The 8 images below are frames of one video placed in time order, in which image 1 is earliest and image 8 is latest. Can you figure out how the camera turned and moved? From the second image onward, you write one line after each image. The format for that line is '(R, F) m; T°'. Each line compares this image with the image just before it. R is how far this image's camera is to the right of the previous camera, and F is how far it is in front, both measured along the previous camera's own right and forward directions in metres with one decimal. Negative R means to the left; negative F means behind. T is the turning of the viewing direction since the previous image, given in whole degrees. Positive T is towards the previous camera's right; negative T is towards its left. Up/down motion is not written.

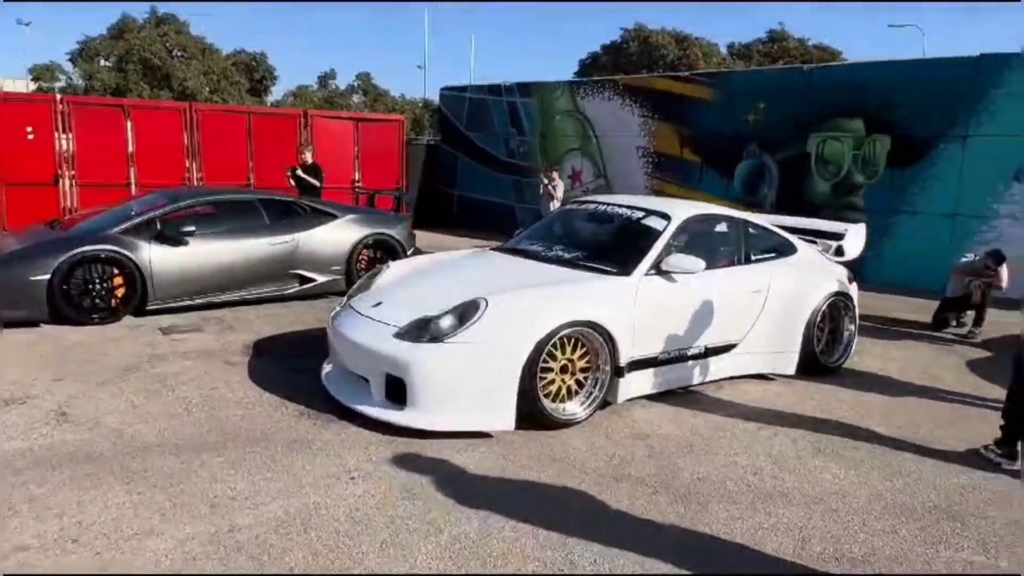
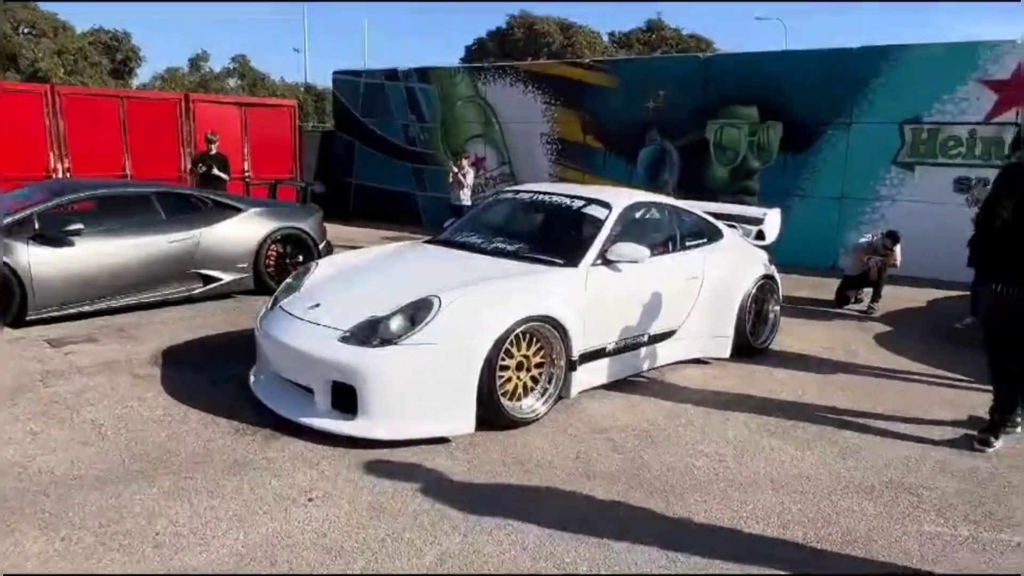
(-0.4, +0.2) m; +9°
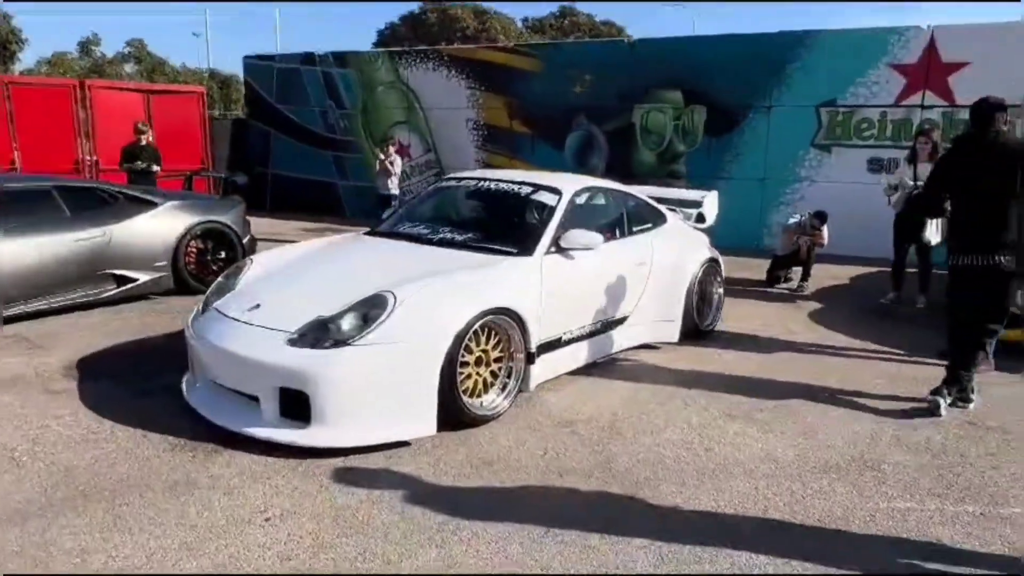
(-0.2, +0.2) m; +6°
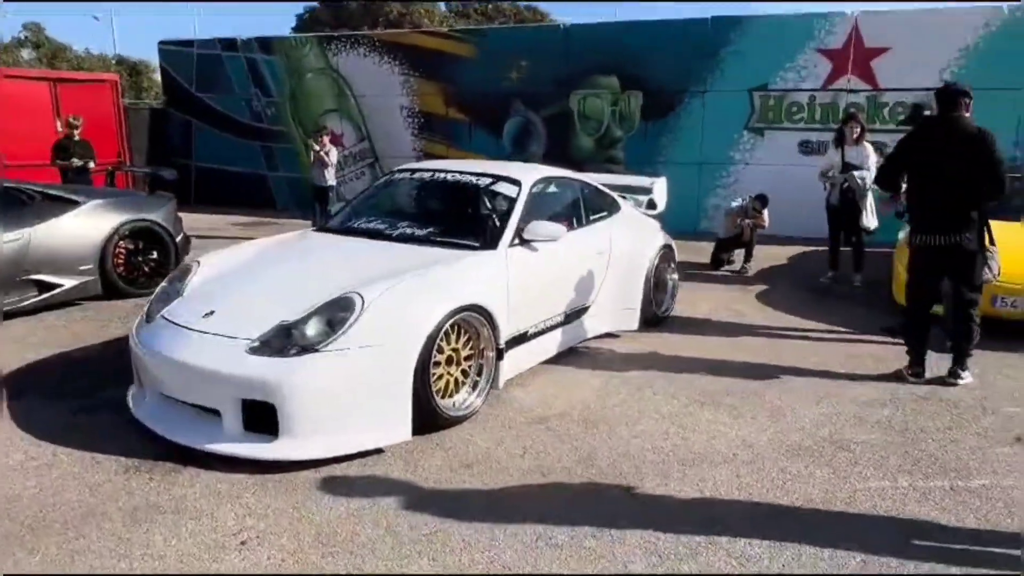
(-0.2, +0.1) m; +6°
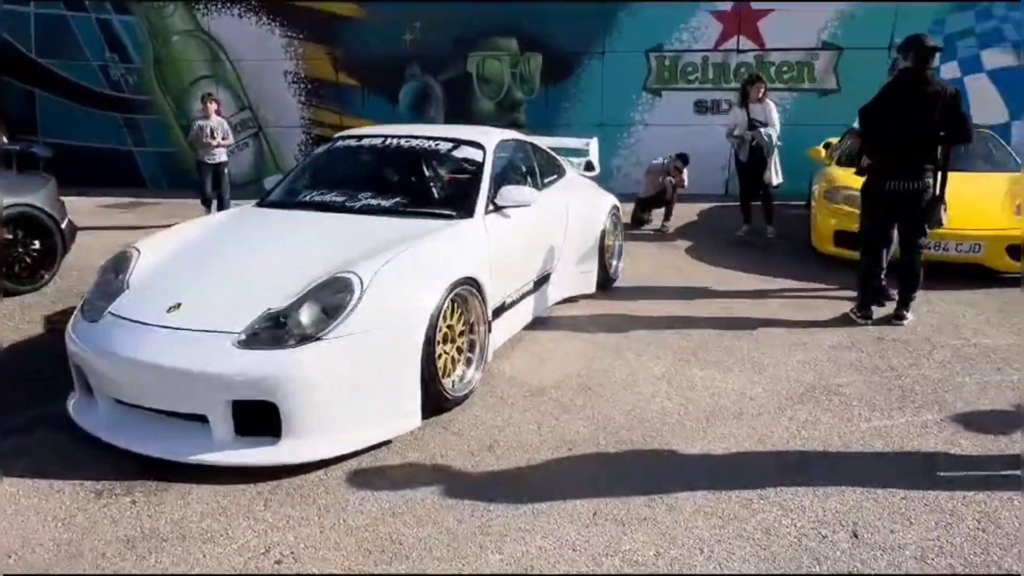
(-0.7, +0.3) m; +10°
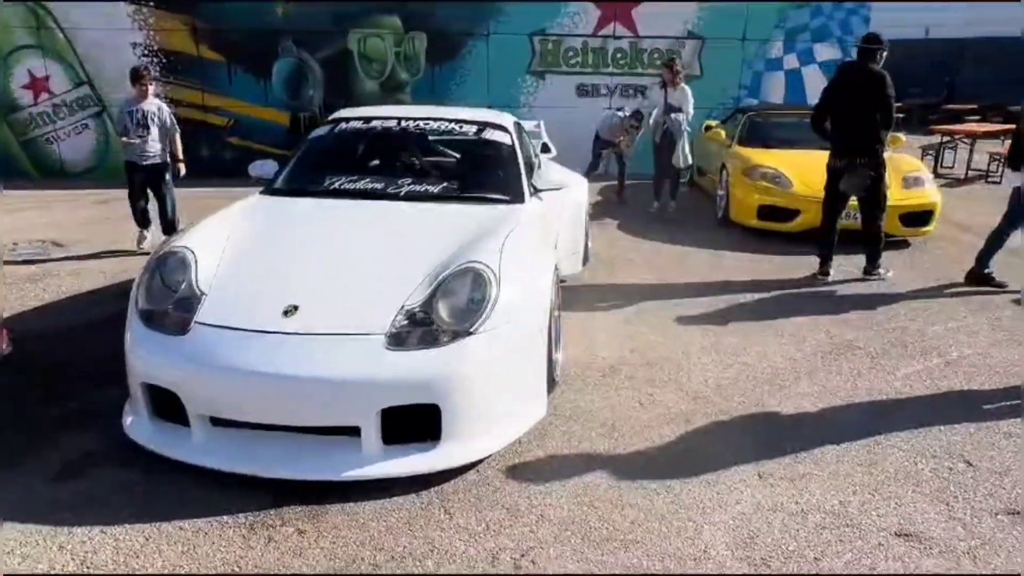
(-1.5, +0.2) m; +16°
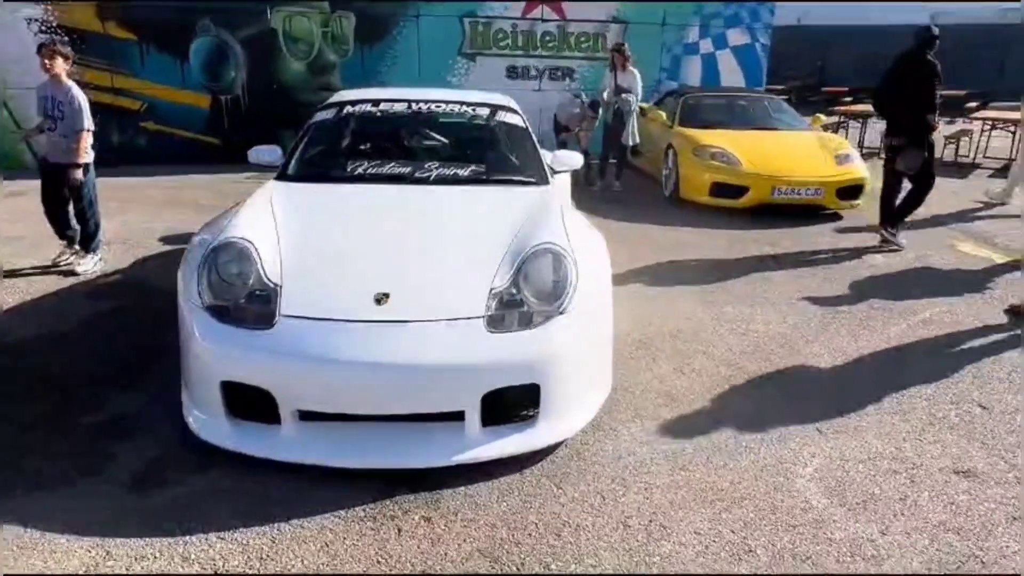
(-0.8, 0.0) m; +9°
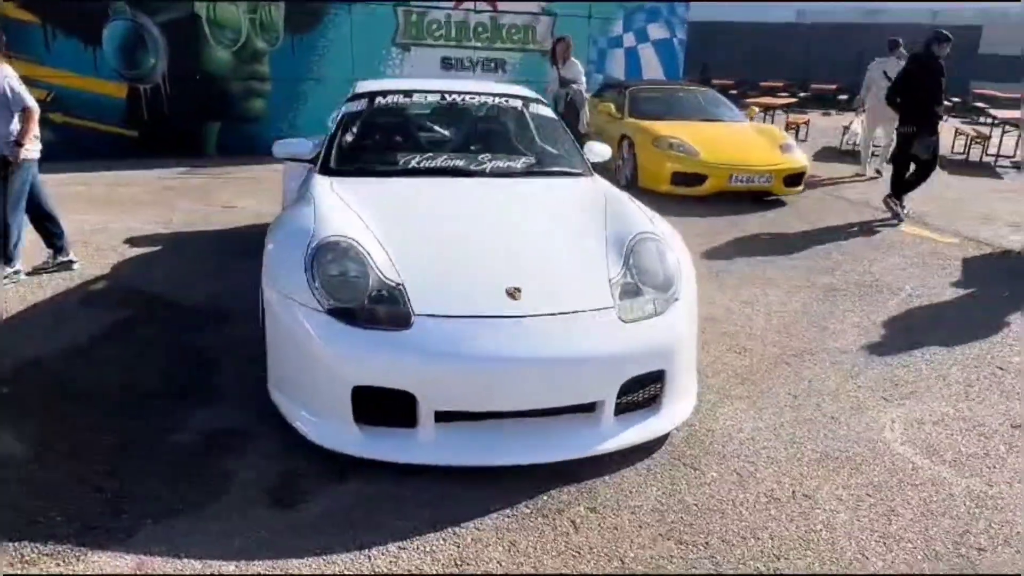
(-1.0, +0.1) m; +9°
